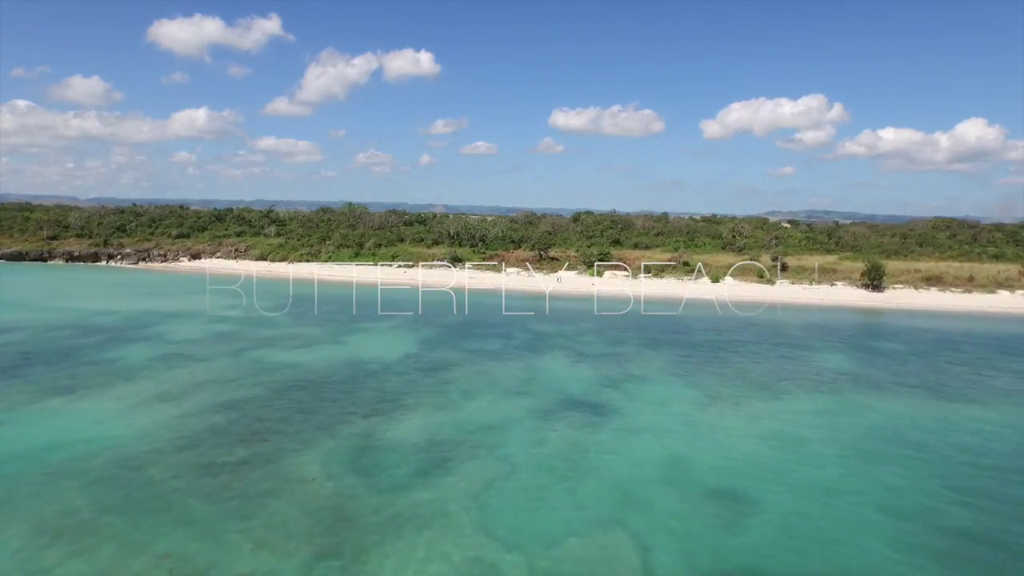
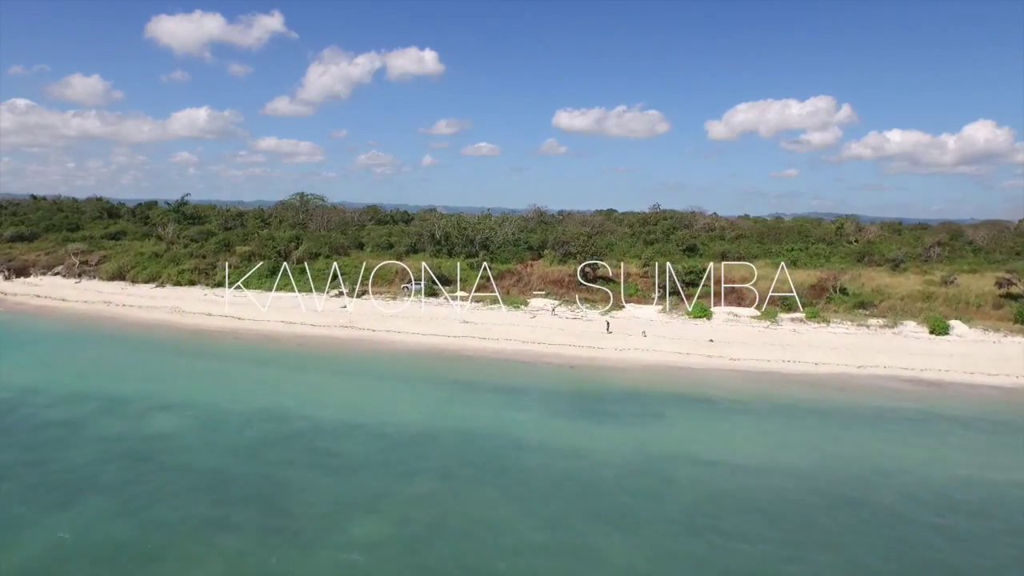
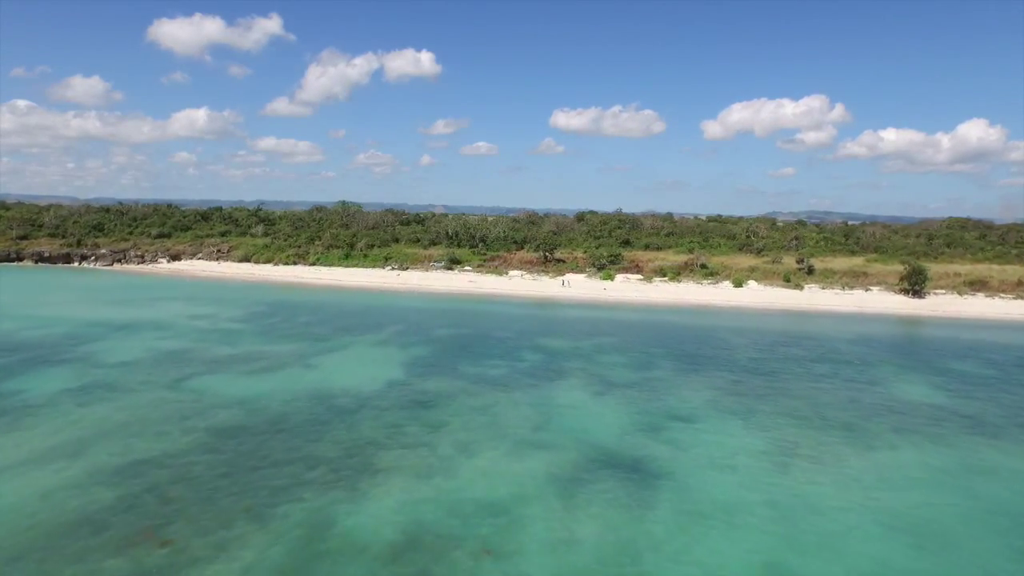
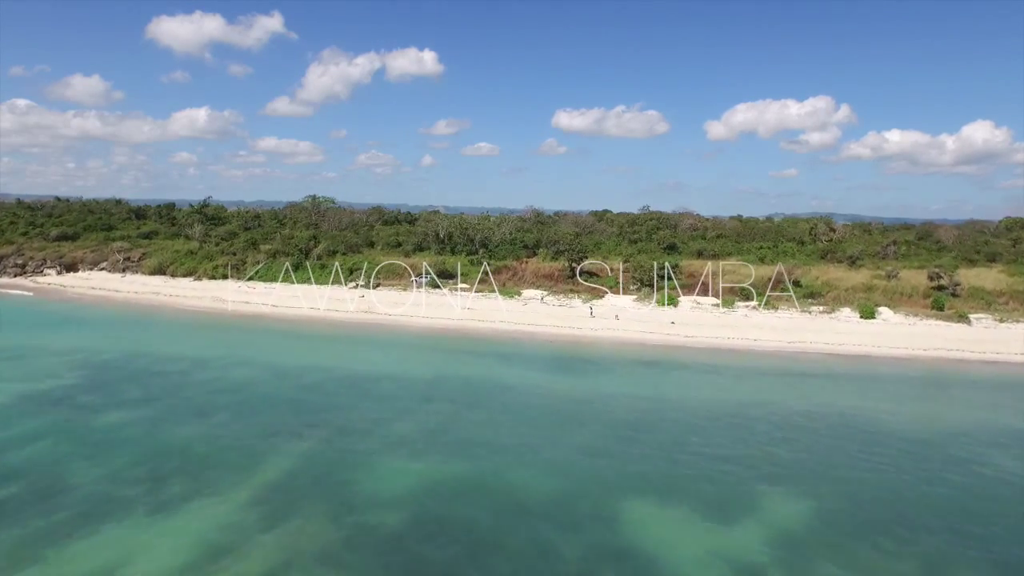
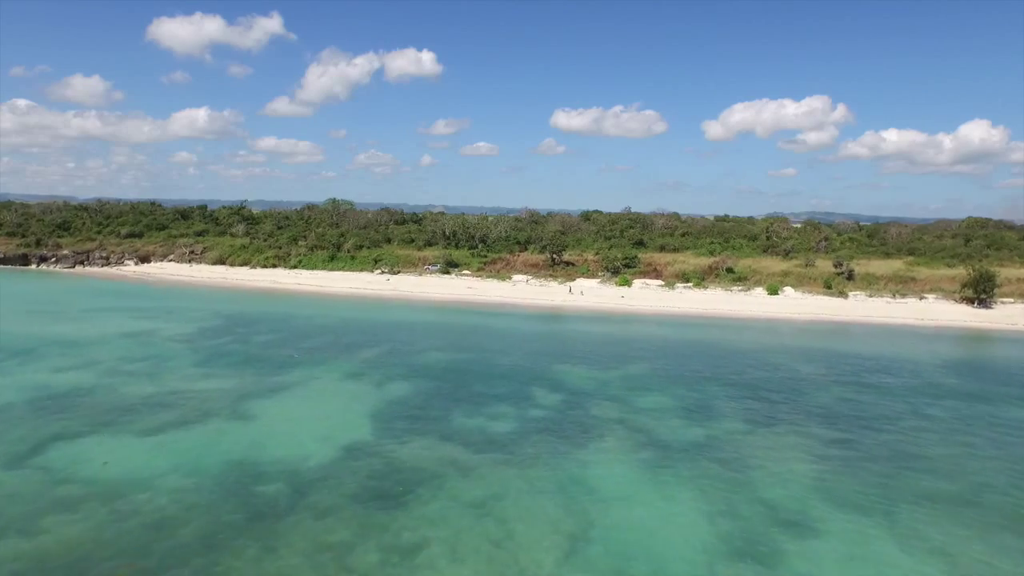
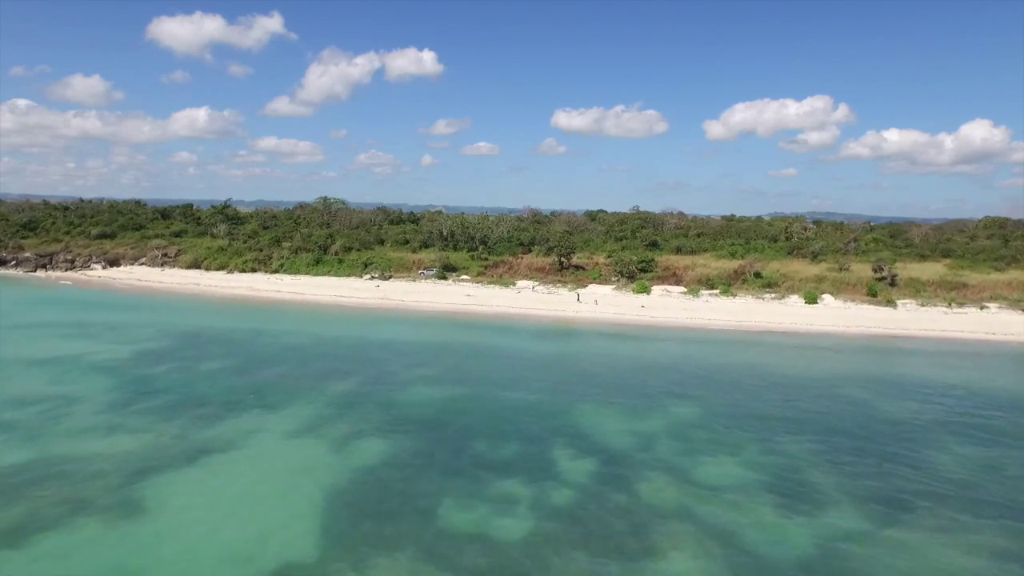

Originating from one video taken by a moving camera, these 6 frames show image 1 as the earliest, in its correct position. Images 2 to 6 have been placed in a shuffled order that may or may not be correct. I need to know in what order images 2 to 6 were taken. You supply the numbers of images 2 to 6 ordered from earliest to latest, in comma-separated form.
3, 5, 6, 4, 2
